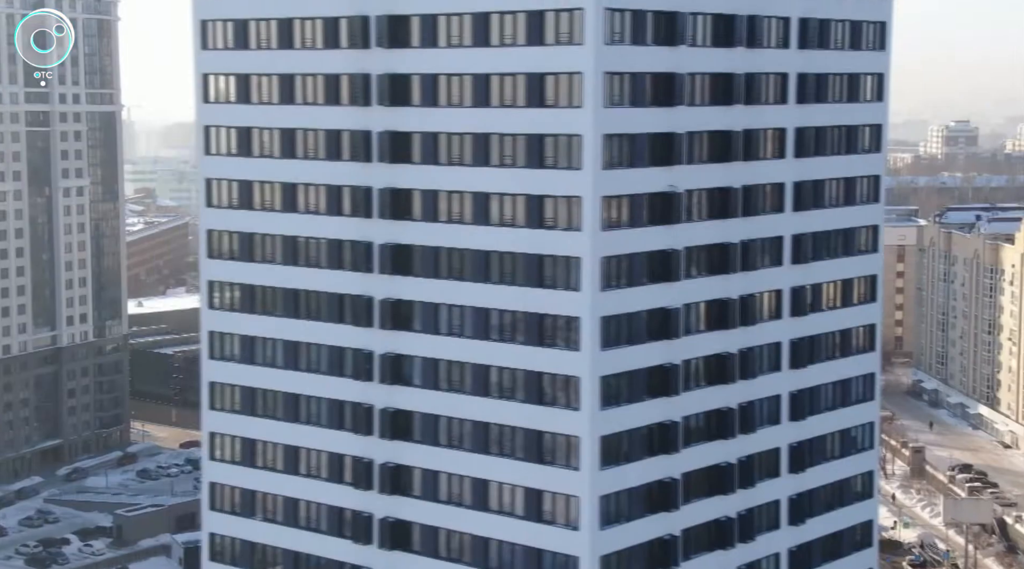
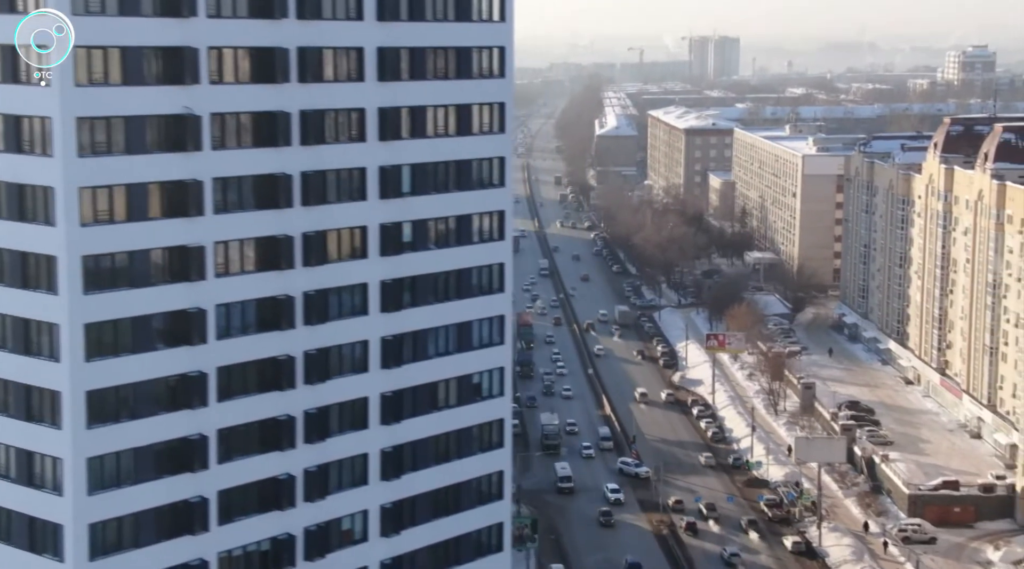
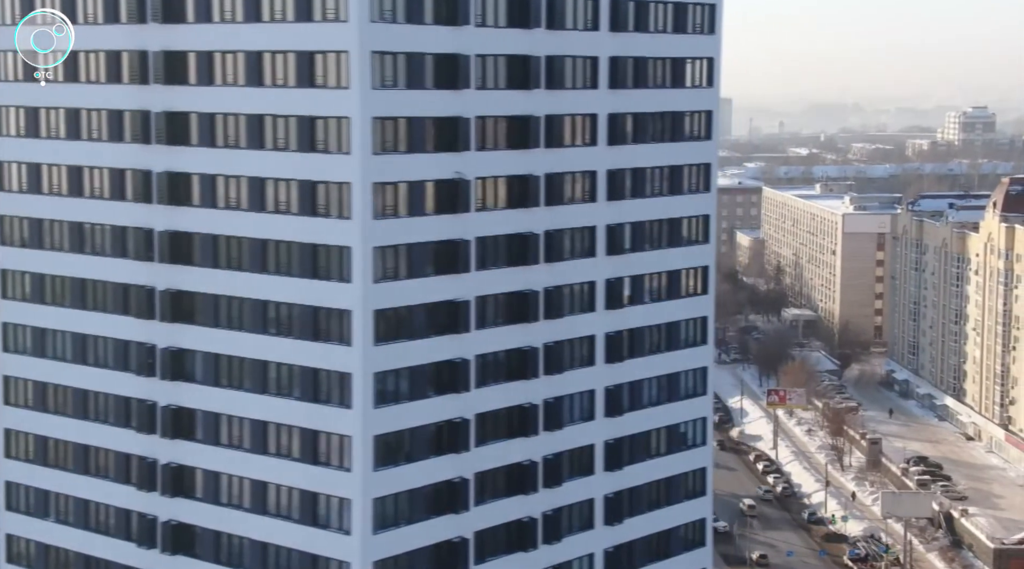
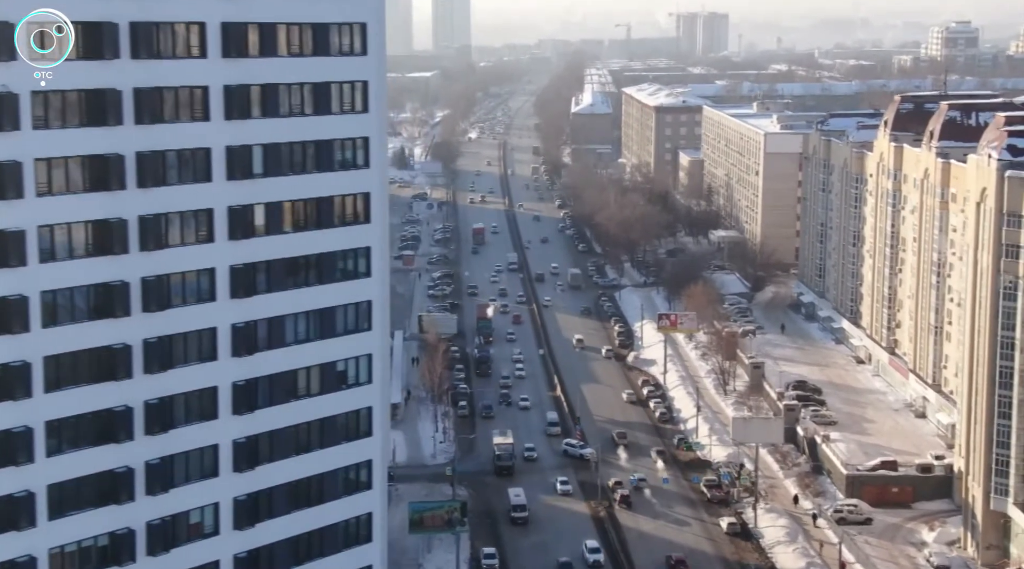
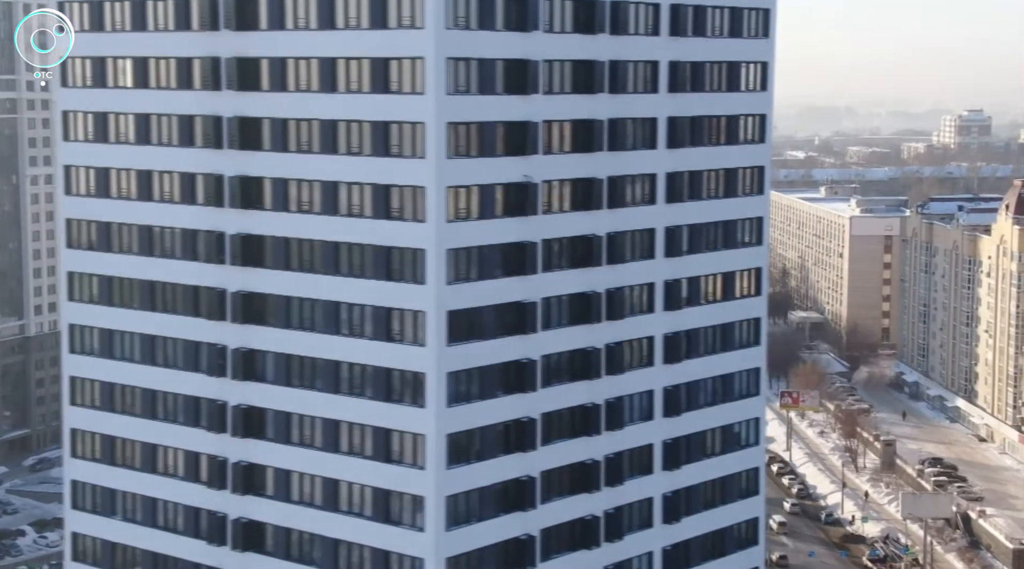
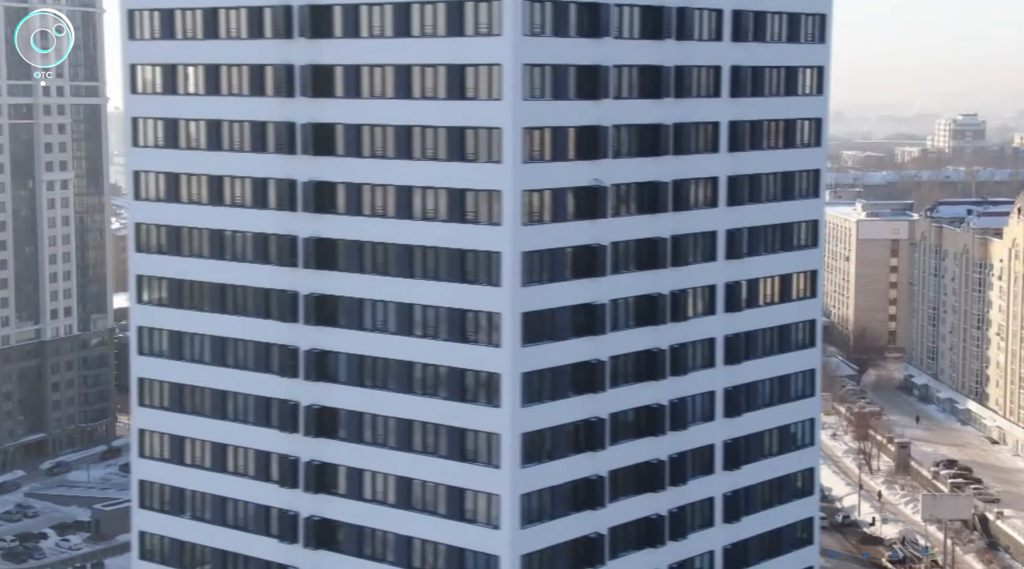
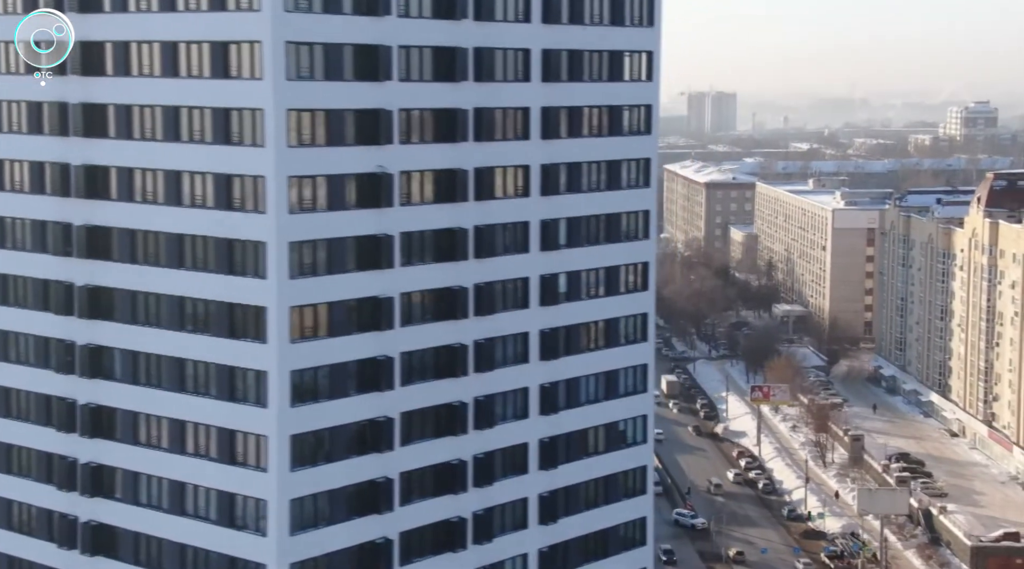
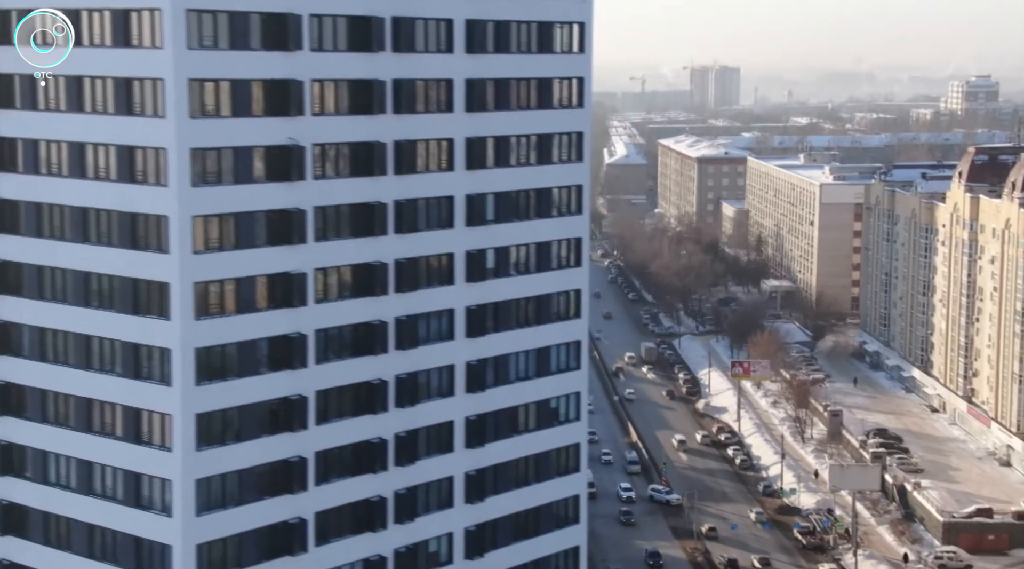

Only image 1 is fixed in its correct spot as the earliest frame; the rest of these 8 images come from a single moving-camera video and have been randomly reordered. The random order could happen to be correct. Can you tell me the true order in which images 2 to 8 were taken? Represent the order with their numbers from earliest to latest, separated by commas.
6, 5, 3, 7, 8, 2, 4
